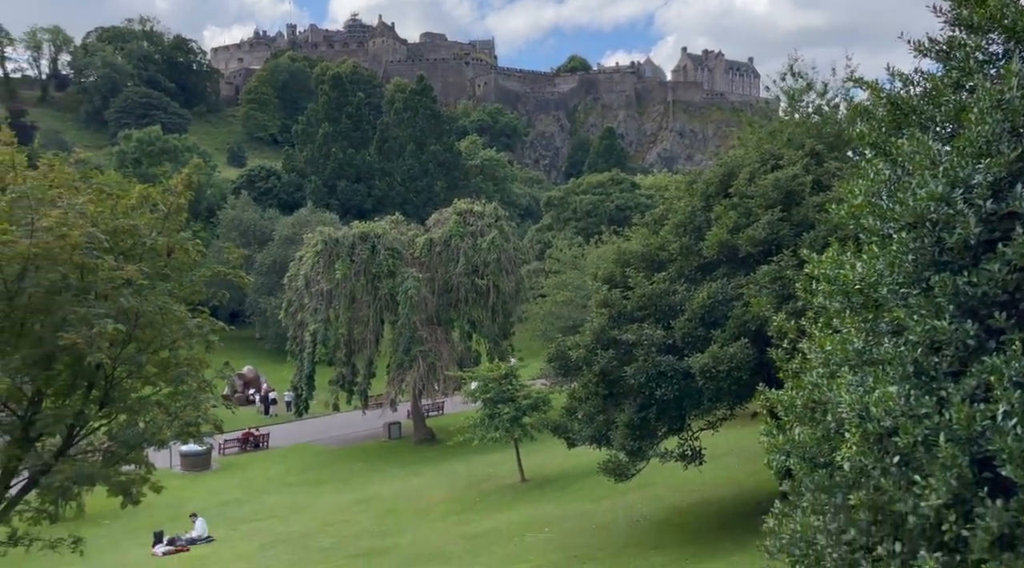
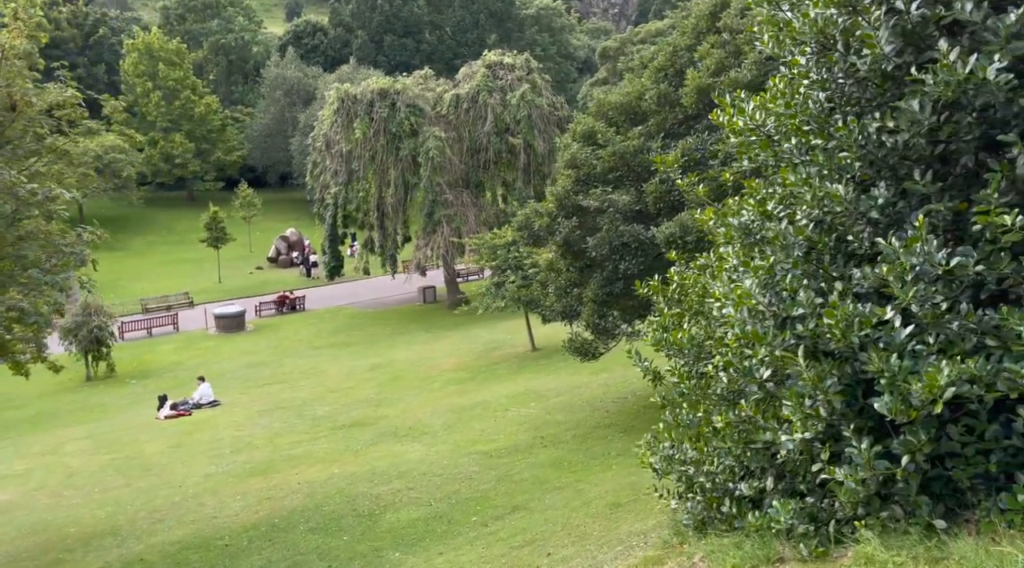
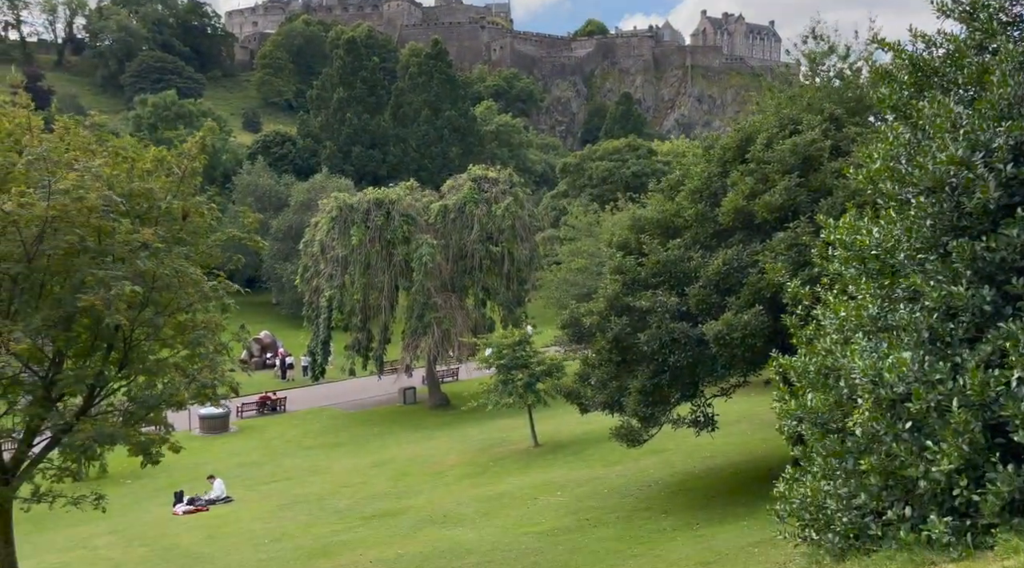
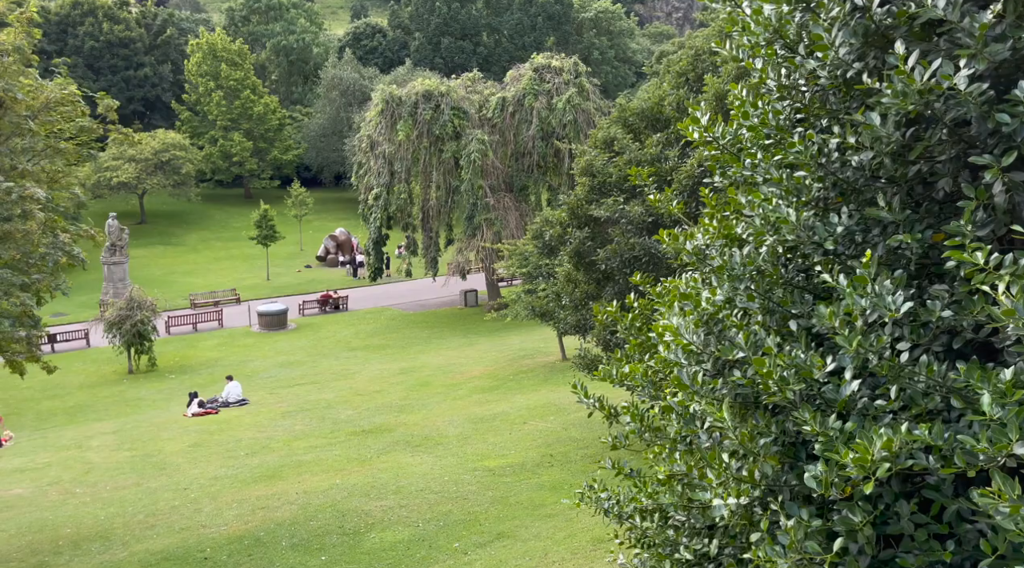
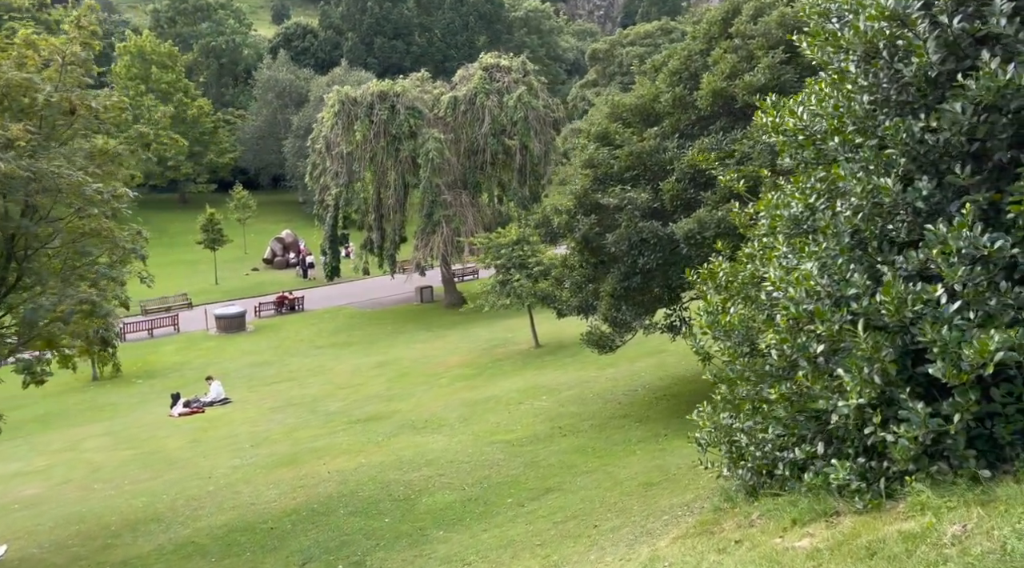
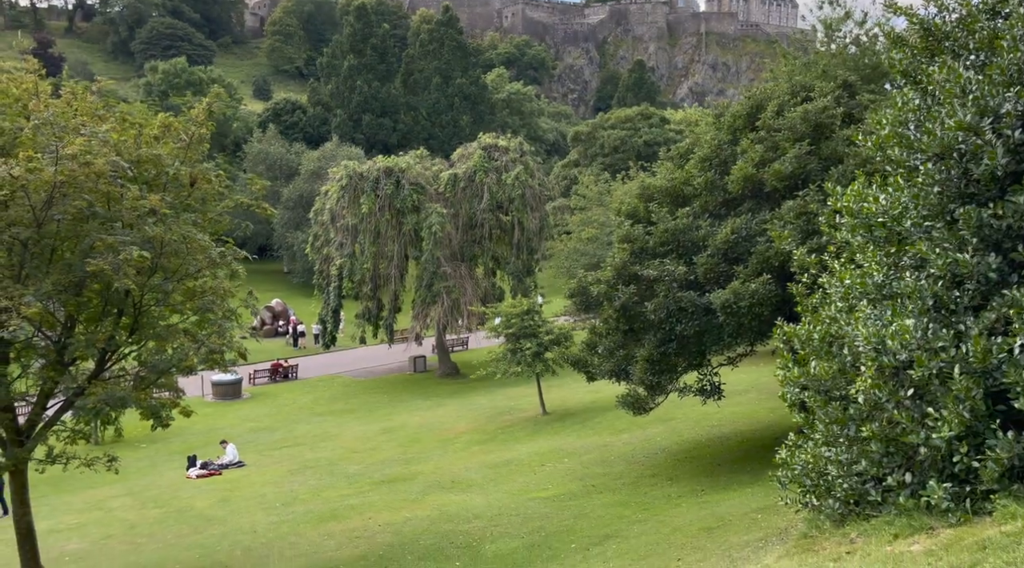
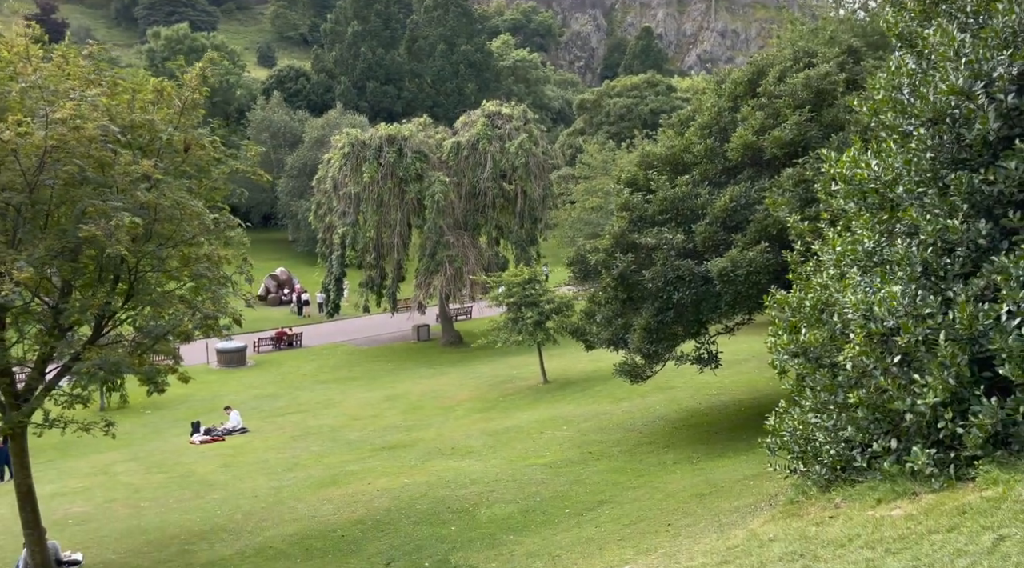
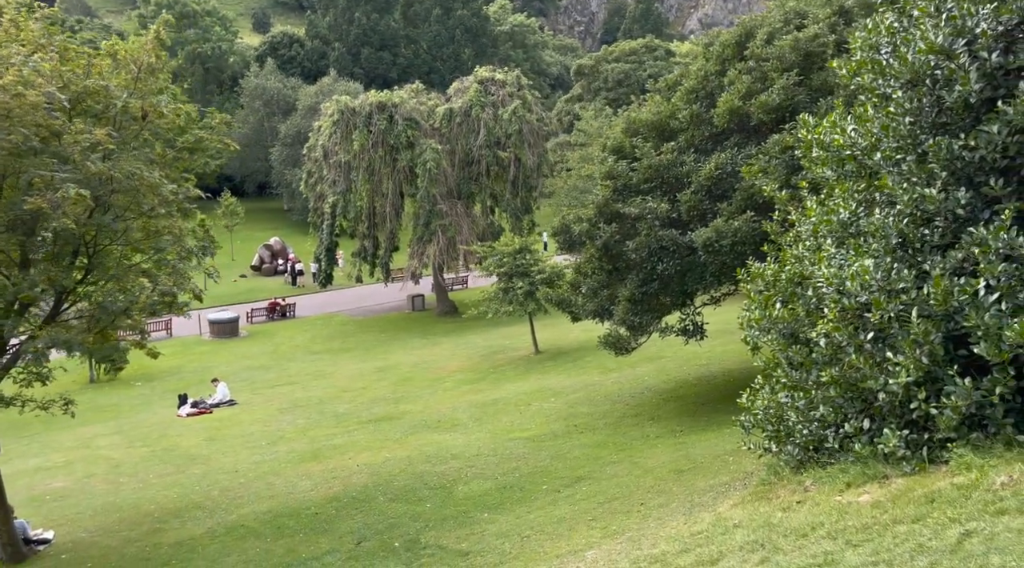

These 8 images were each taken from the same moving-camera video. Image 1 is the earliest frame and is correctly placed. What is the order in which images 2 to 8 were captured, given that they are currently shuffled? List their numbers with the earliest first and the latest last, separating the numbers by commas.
3, 6, 7, 8, 5, 2, 4
